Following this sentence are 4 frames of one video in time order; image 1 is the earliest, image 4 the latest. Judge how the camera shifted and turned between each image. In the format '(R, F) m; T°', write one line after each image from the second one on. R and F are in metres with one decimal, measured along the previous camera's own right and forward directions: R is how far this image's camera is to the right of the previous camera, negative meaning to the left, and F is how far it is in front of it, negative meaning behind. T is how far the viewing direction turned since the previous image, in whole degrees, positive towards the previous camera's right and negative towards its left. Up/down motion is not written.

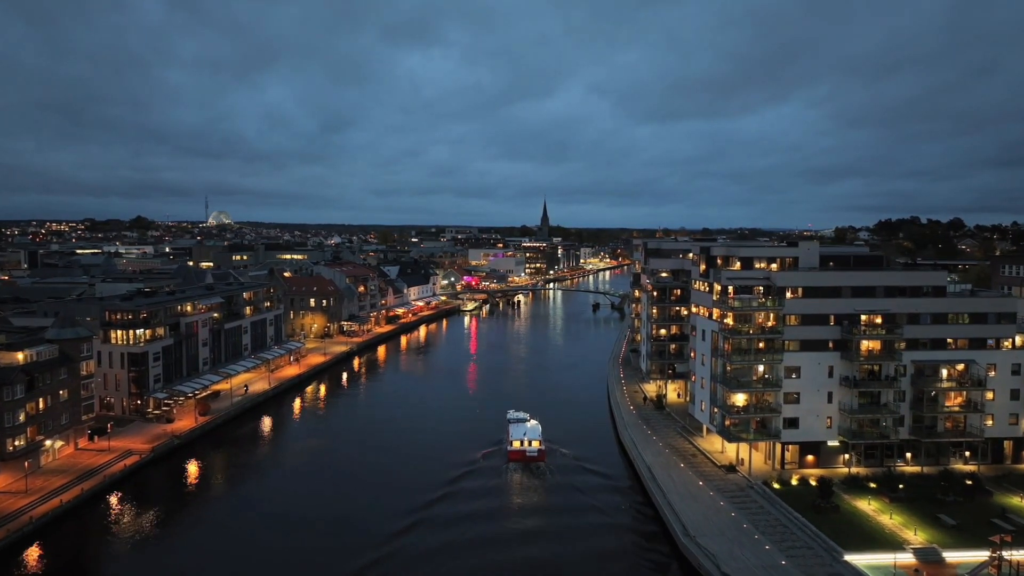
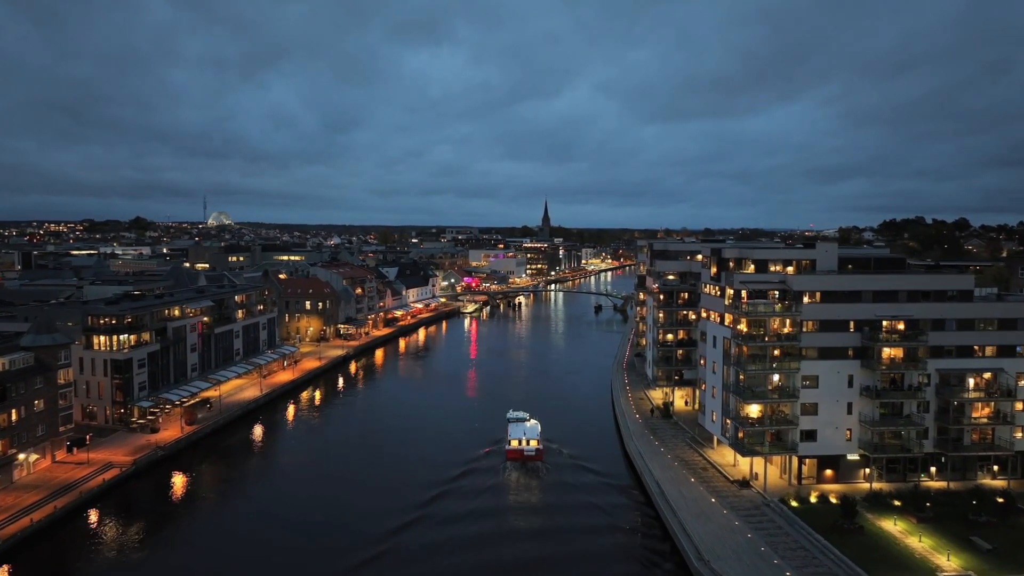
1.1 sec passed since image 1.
(0.0, +1.3) m; 0°
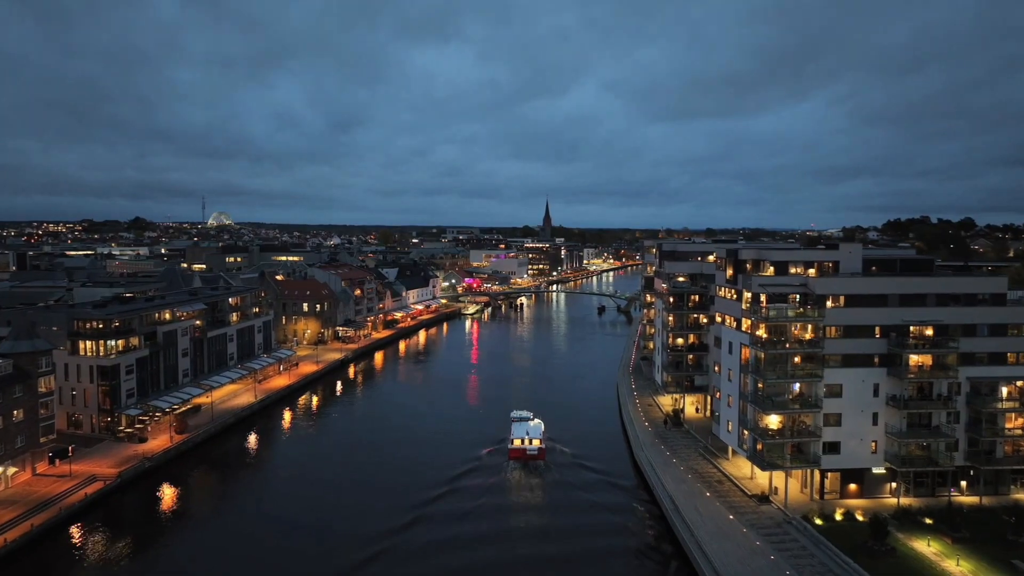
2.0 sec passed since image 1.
(-0.1, +1.2) m; 0°
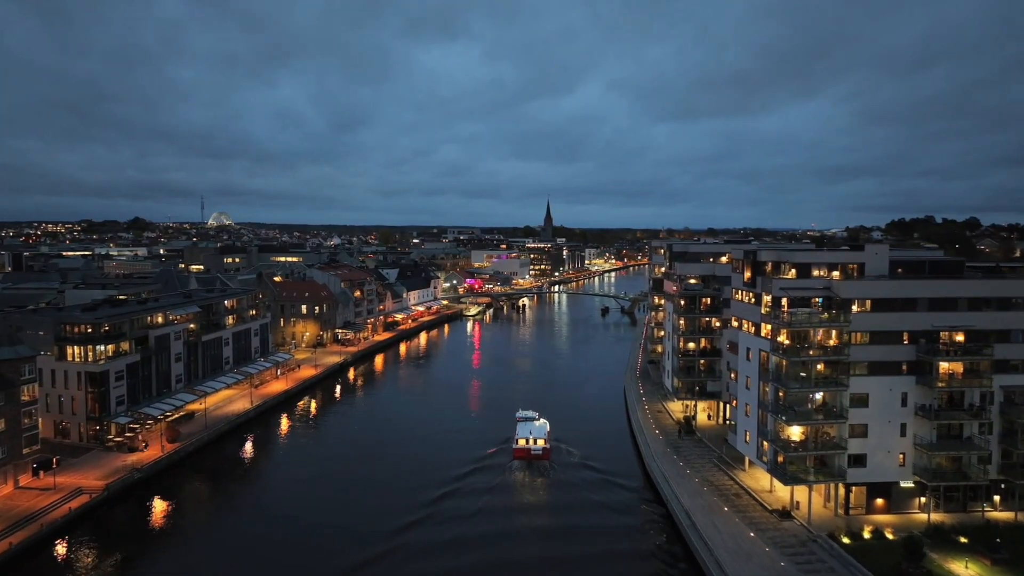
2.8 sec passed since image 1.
(-0.2, +1.1) m; 0°
